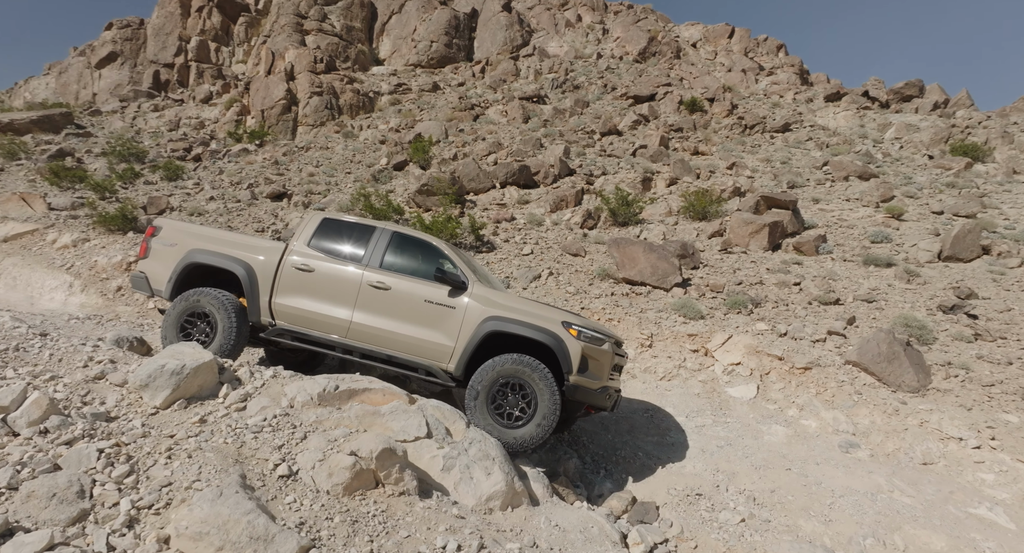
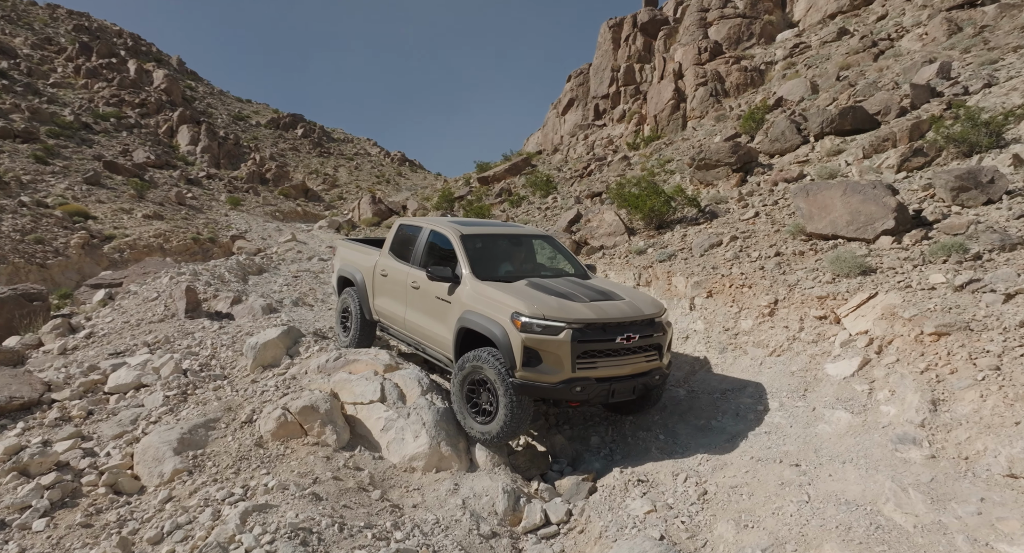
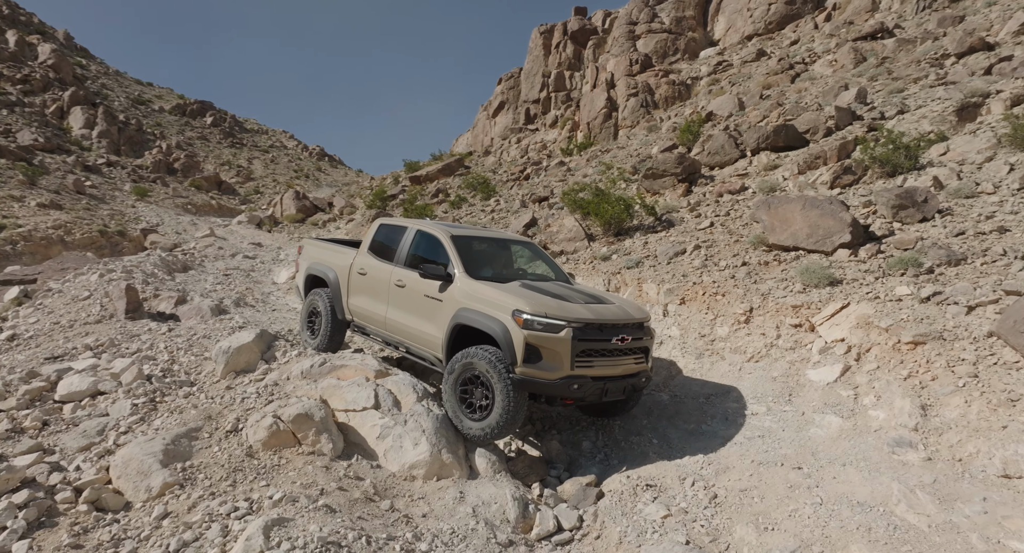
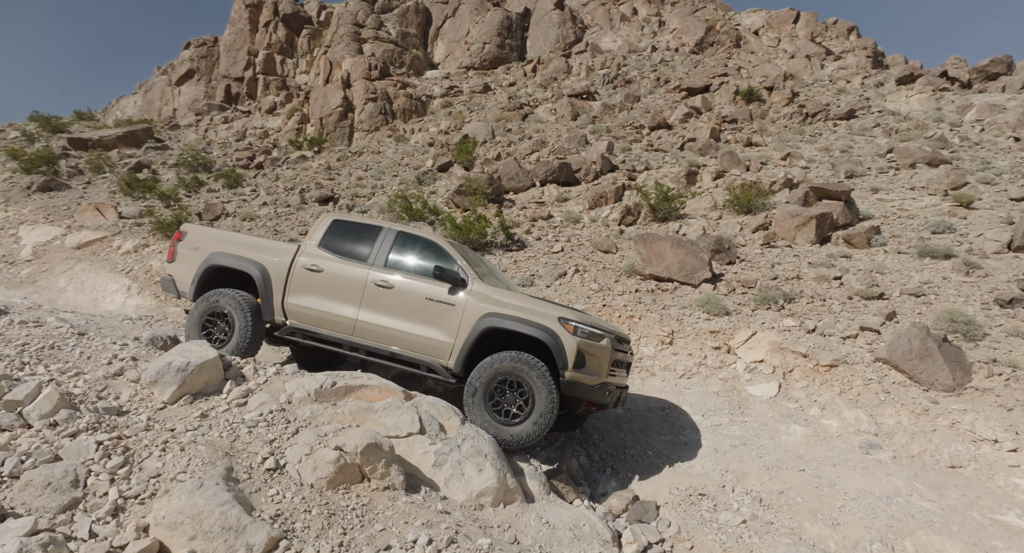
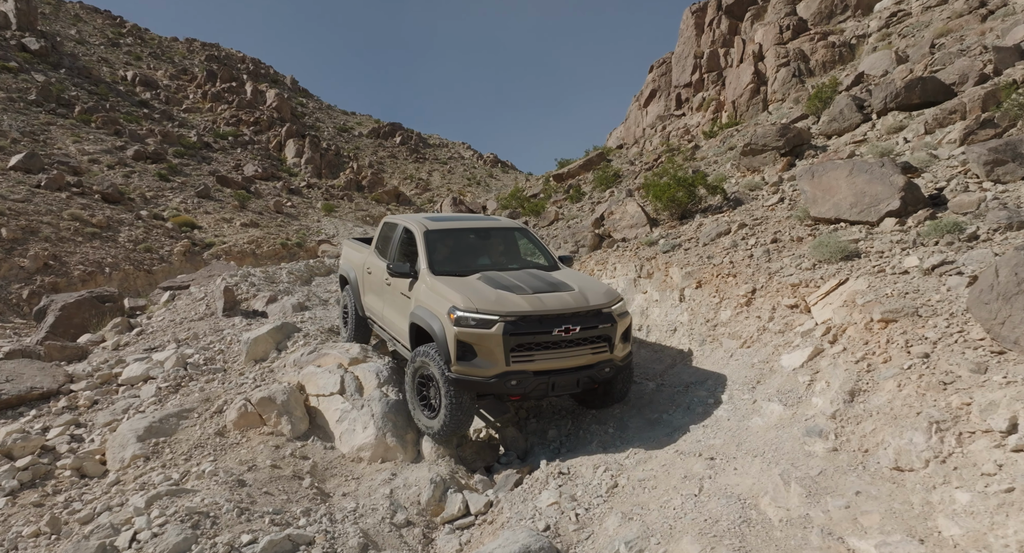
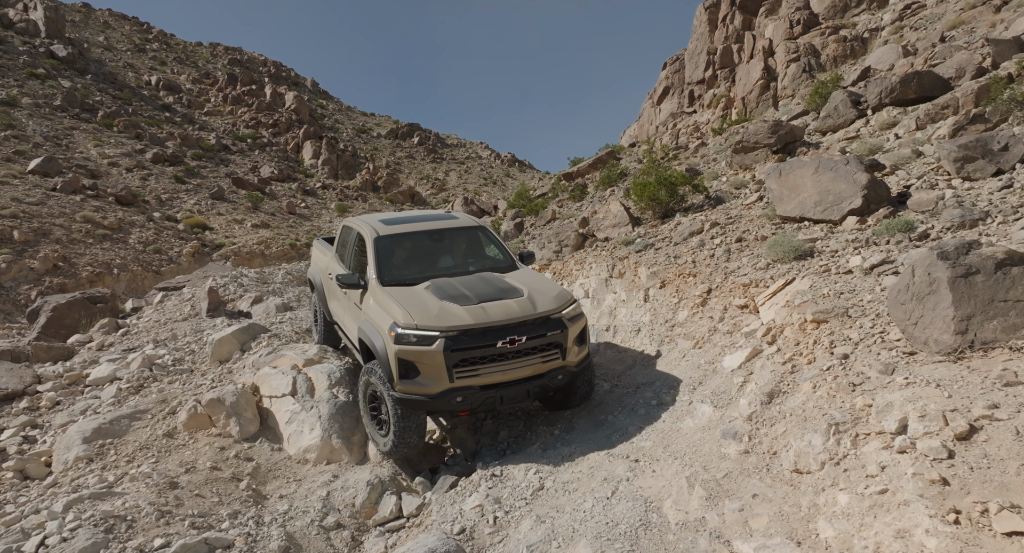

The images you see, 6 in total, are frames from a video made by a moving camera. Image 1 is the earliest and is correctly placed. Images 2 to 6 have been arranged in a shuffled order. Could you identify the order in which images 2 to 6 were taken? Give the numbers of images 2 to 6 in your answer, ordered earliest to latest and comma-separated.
4, 3, 2, 5, 6
